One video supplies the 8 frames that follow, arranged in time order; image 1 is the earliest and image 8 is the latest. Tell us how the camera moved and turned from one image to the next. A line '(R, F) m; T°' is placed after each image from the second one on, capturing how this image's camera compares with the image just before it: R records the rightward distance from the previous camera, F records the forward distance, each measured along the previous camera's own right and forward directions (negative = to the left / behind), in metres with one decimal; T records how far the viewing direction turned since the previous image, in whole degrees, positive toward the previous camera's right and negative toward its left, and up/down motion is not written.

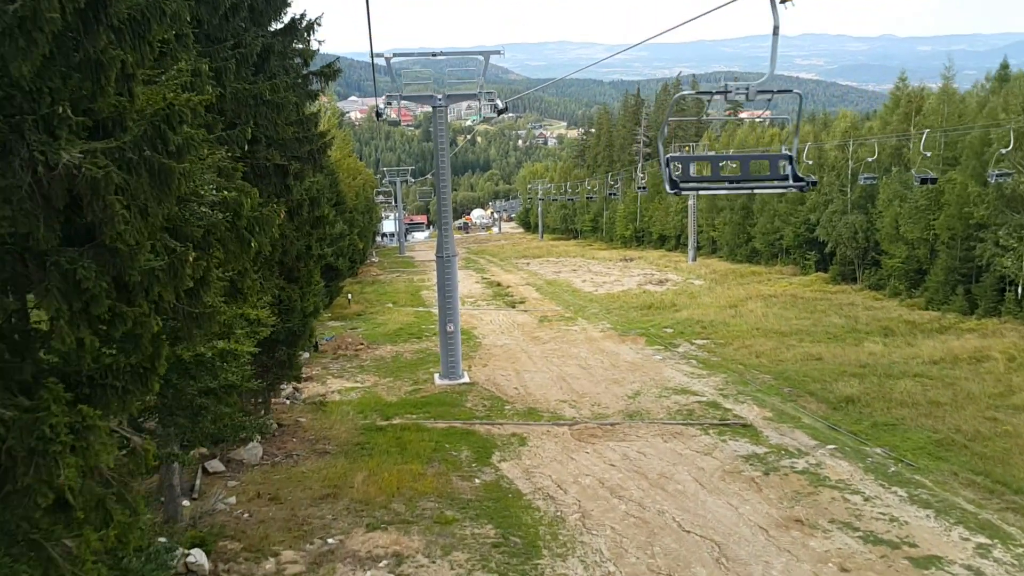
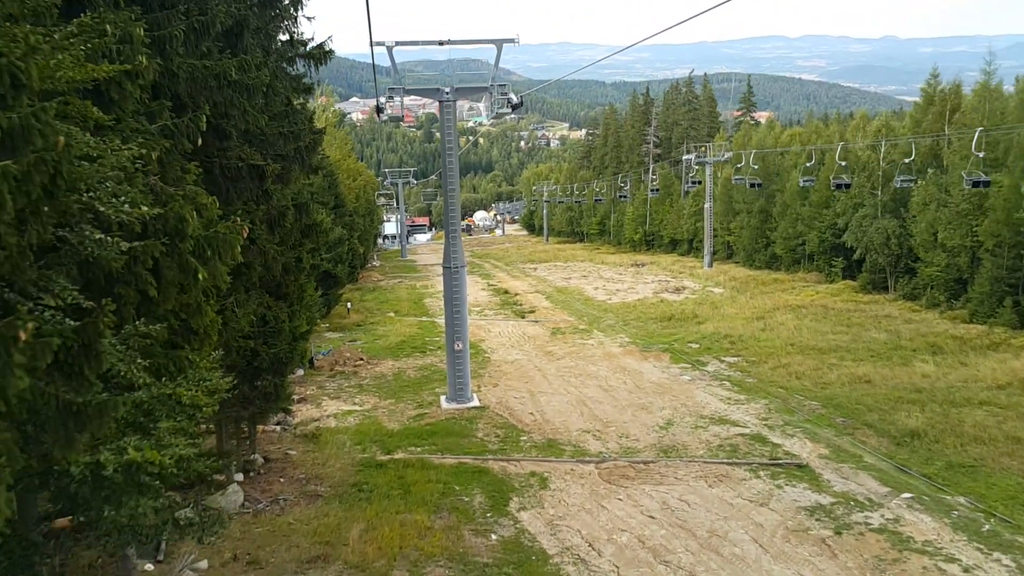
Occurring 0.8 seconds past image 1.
(-0.2, +1.4) m; 0°
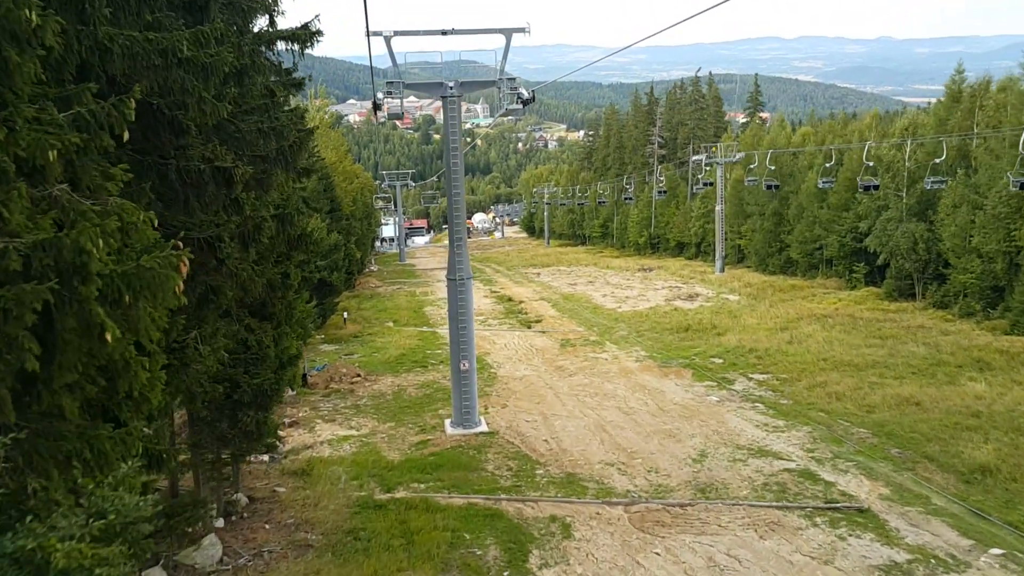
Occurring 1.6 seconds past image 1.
(-0.2, +1.3) m; 0°
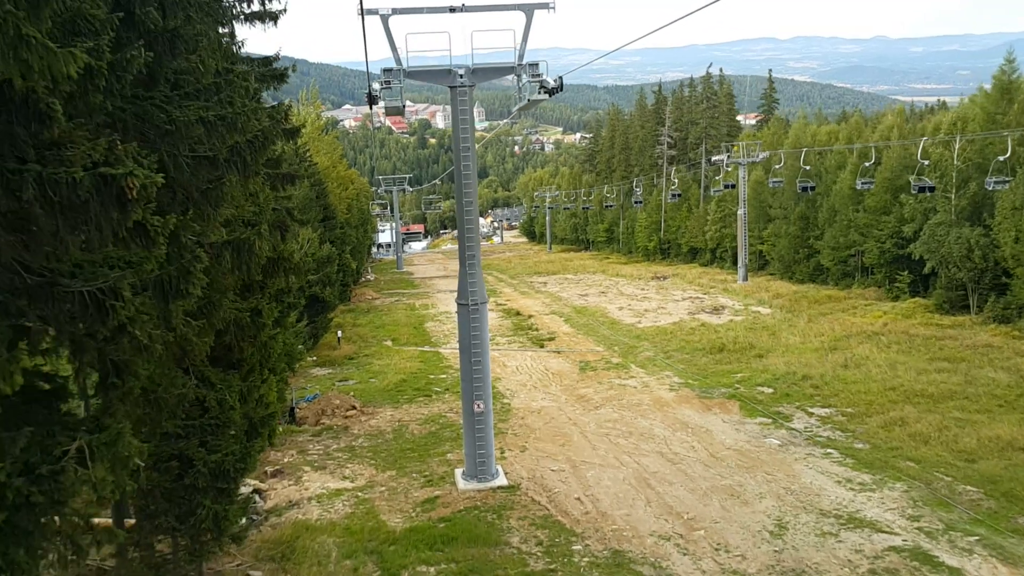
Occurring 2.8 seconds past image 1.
(-0.3, +2.1) m; 0°
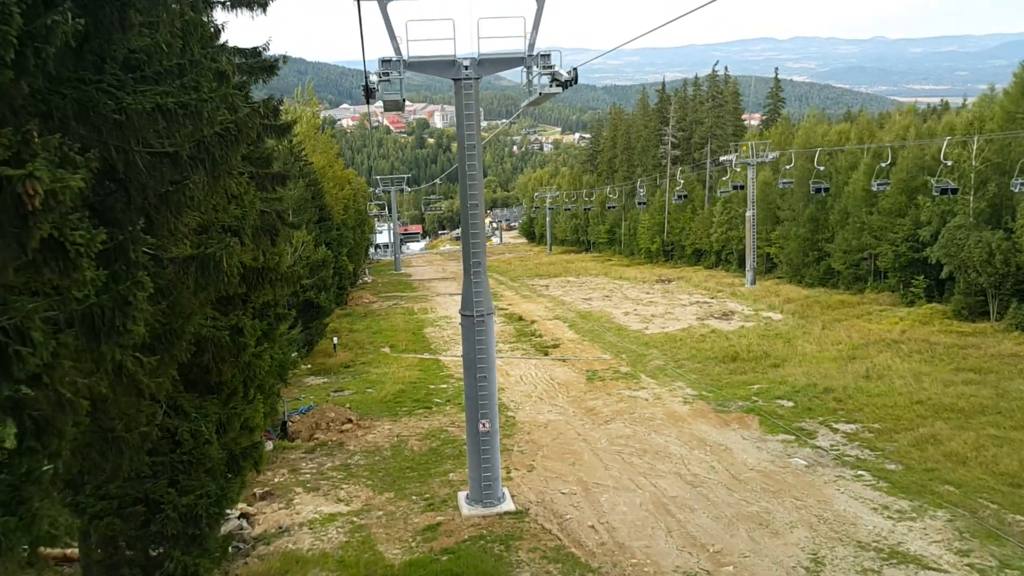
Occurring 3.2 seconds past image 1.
(-0.1, +0.8) m; 0°
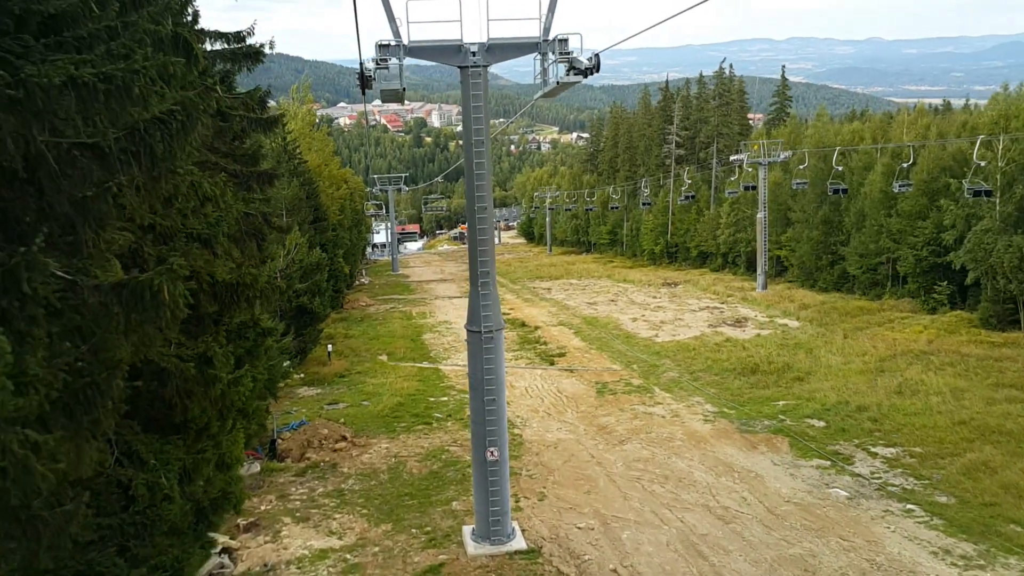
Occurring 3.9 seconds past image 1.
(-0.1, +1.0) m; 0°
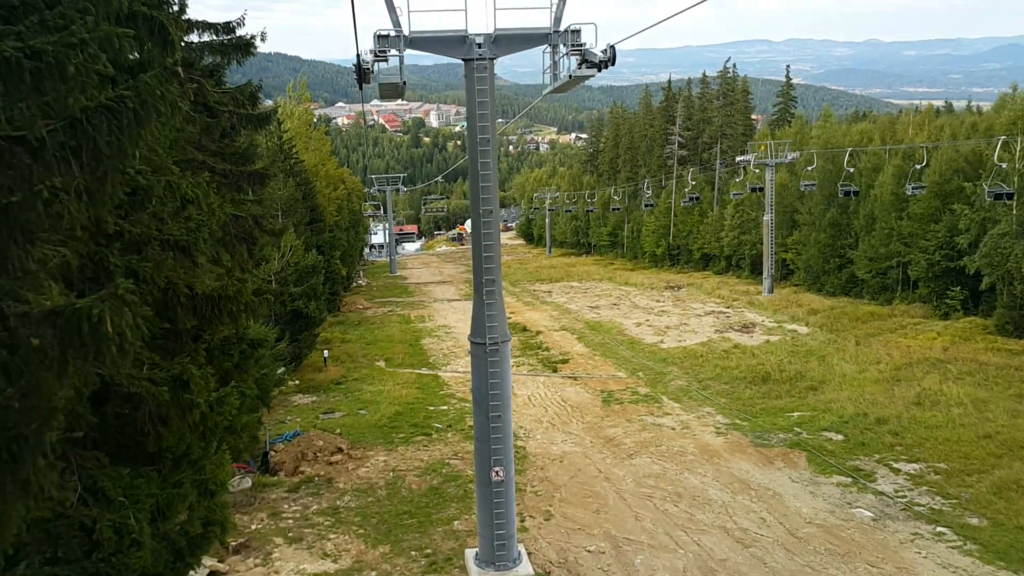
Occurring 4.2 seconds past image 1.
(-0.1, +0.5) m; 0°
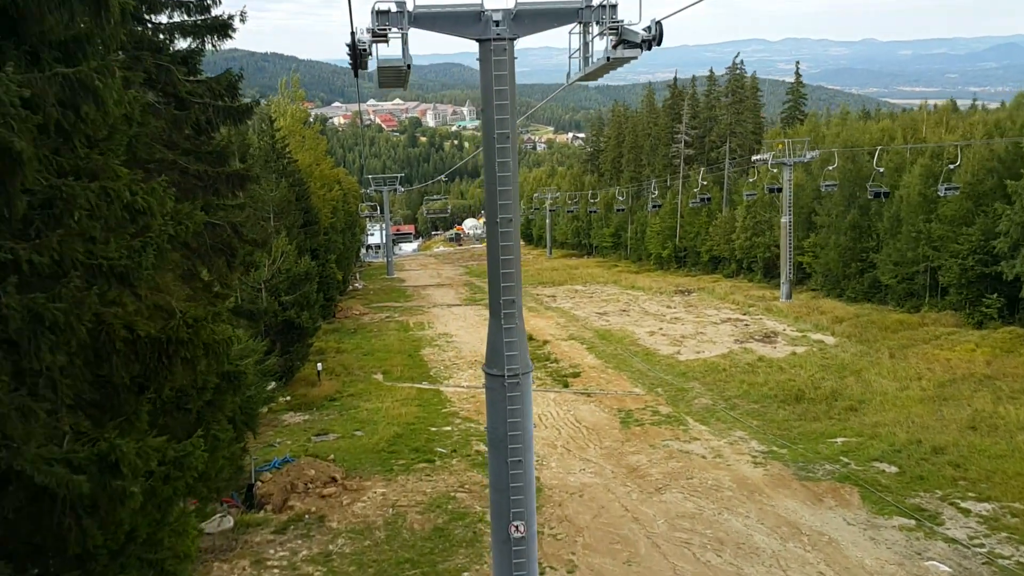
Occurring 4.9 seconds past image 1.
(-0.2, +1.3) m; 0°
